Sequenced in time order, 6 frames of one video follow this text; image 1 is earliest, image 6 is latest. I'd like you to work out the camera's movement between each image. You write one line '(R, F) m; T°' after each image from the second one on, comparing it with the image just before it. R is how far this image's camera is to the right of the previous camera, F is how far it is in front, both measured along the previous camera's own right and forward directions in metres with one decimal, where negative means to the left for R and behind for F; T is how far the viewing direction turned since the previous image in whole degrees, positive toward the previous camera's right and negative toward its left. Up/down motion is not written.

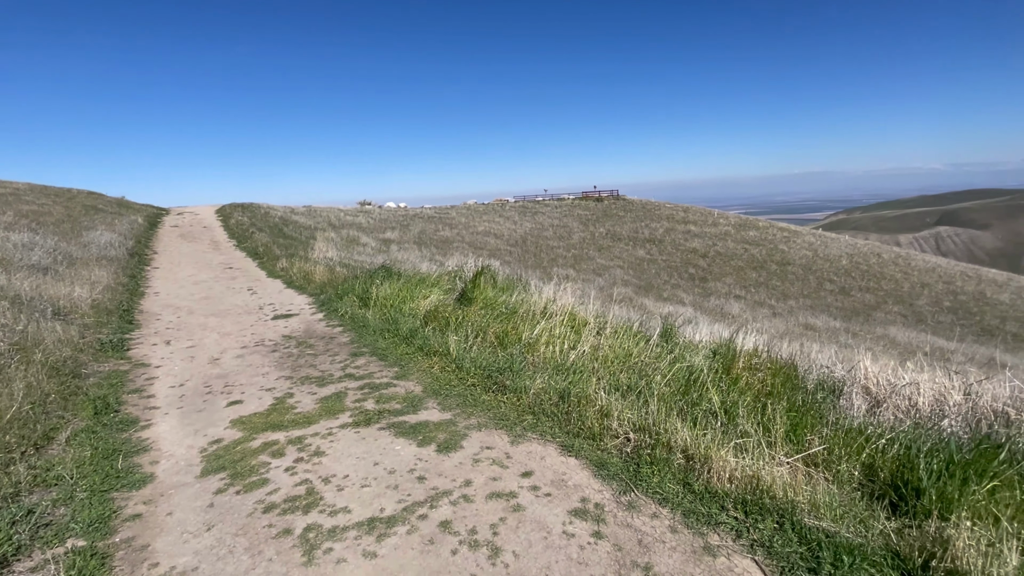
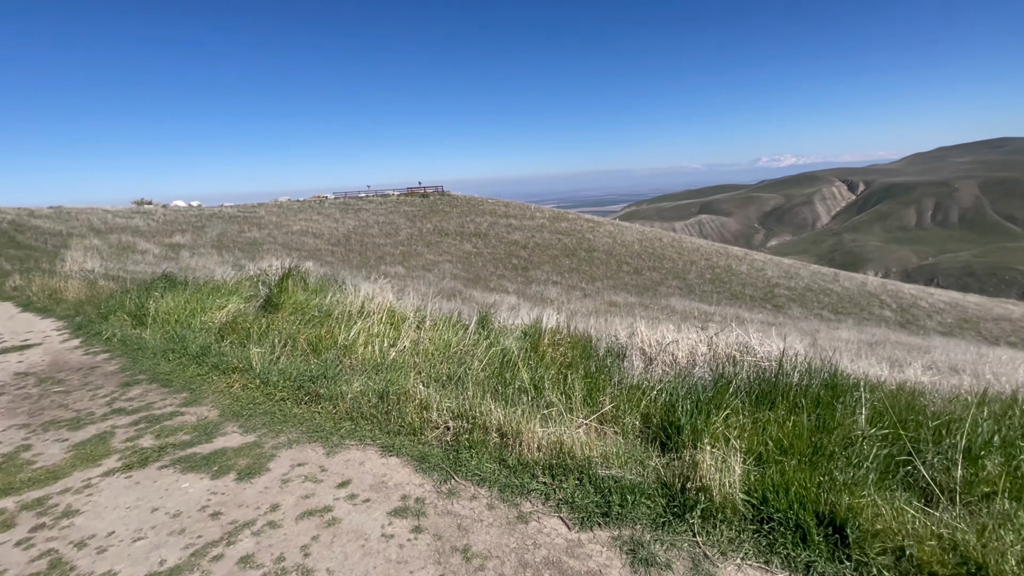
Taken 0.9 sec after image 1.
(+0.2, 0.0) m; +20°
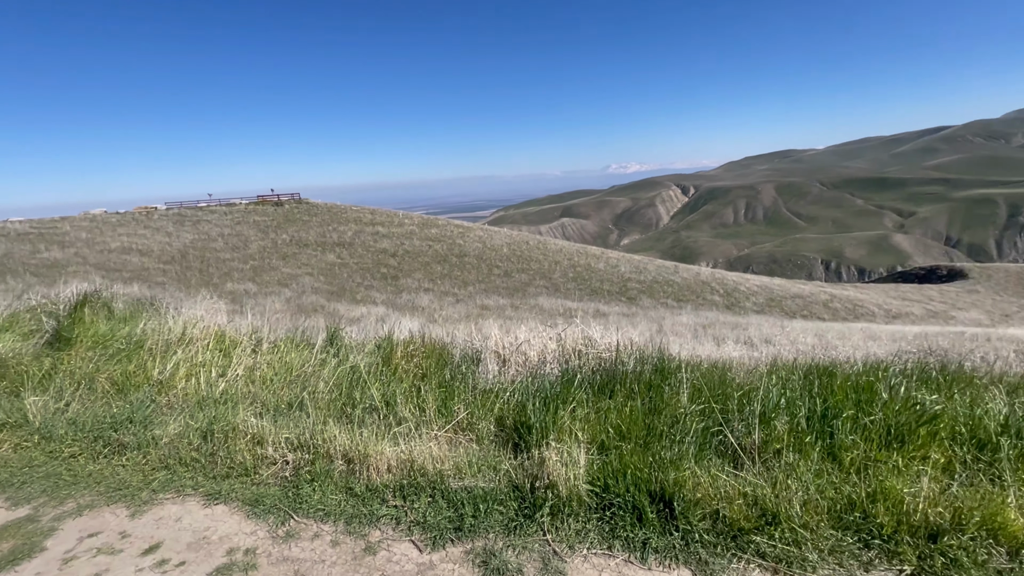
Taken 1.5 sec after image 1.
(+0.3, +0.1) m; +15°
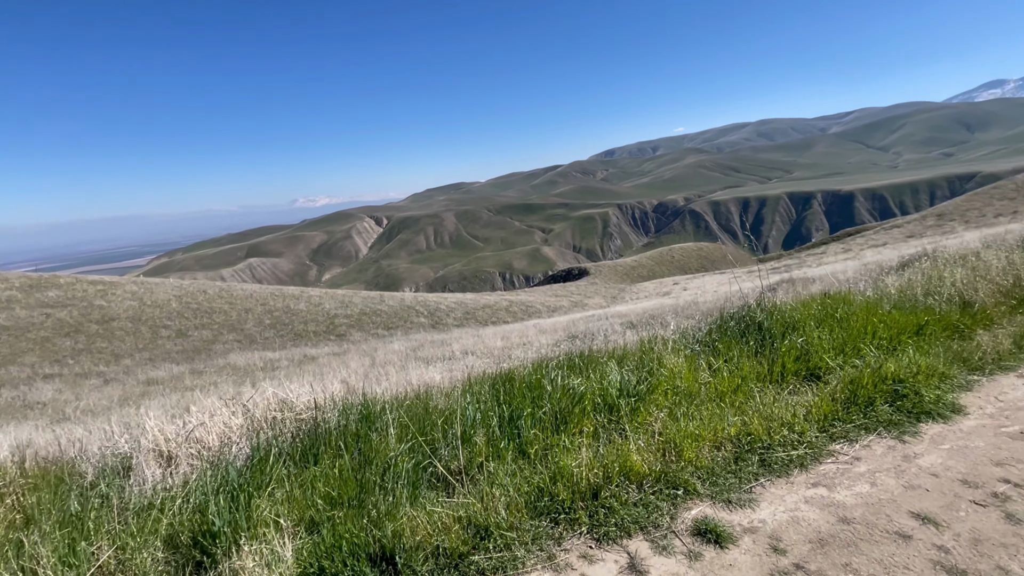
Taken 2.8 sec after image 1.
(+0.2, +0.1) m; +34°
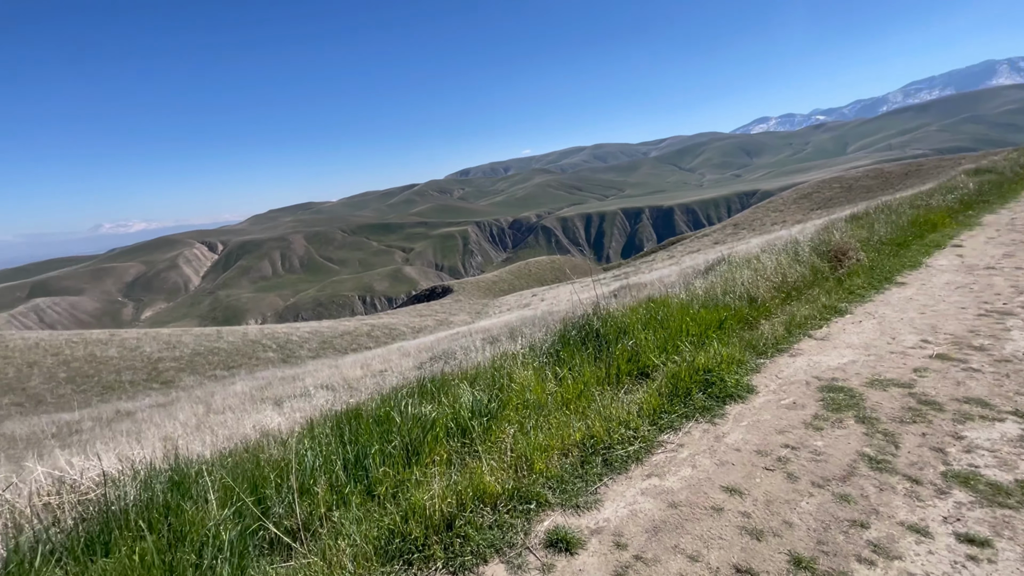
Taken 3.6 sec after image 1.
(+0.2, 0.0) m; +16°
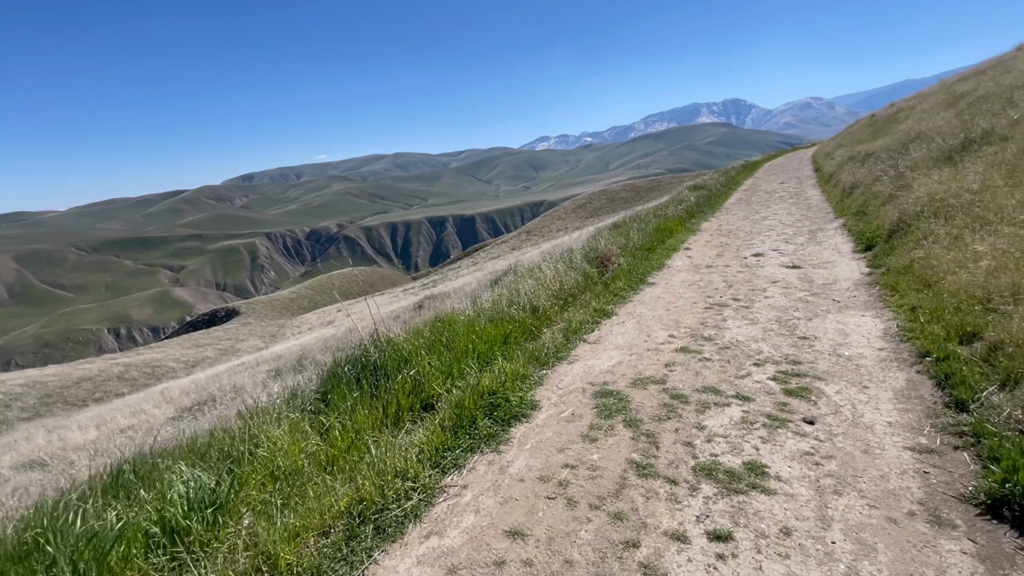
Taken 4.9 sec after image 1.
(+0.5, +0.5) m; +23°
